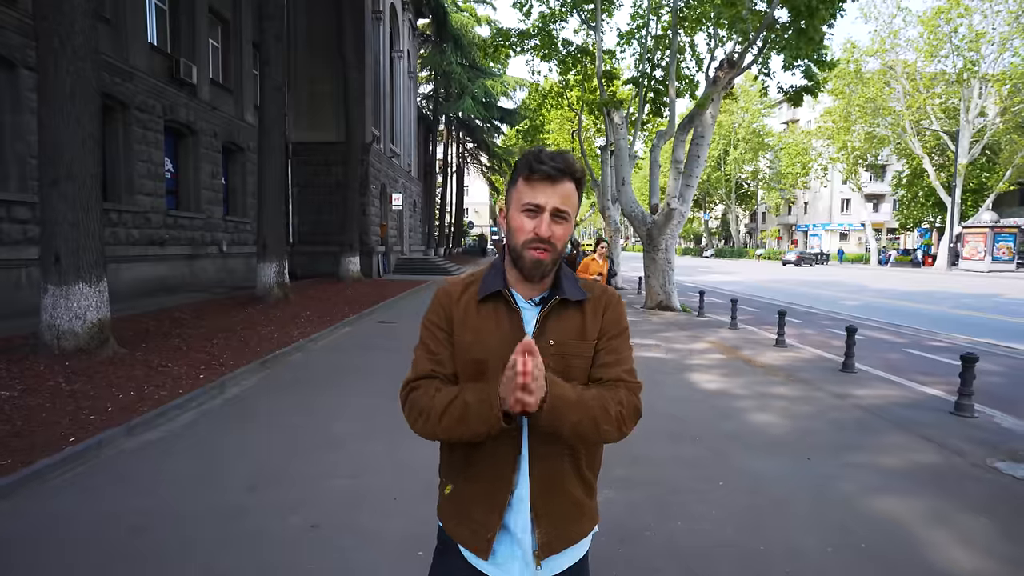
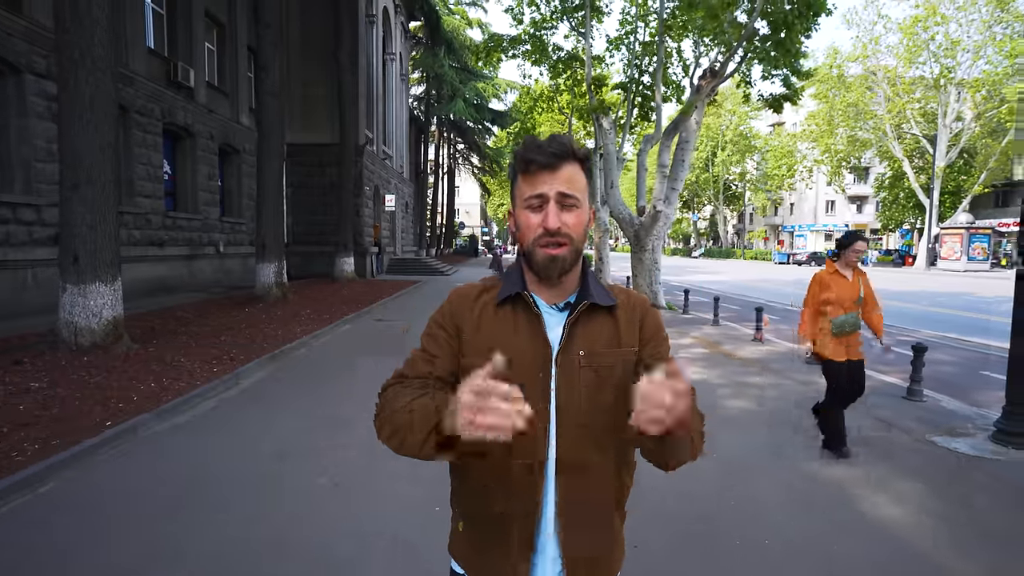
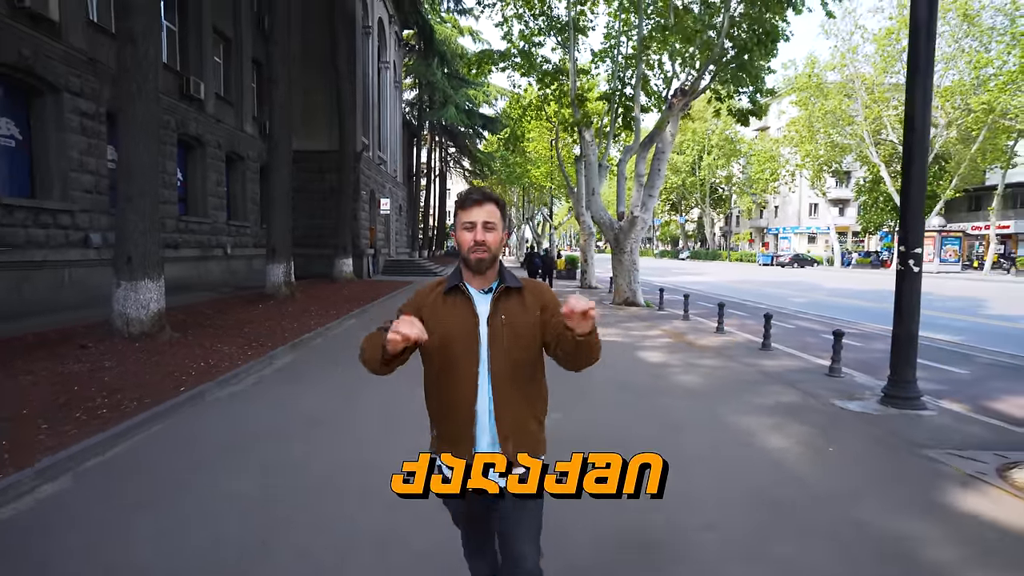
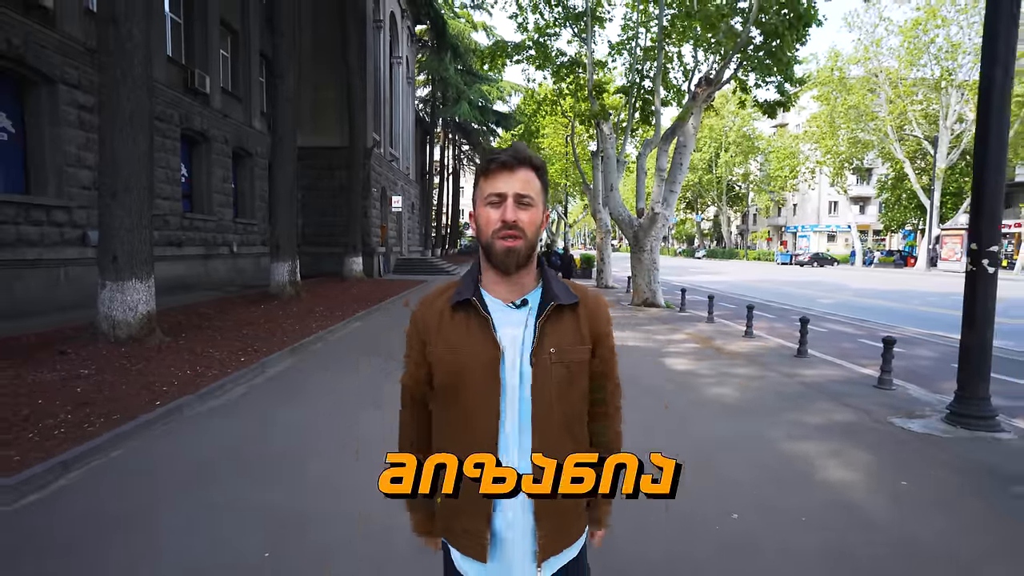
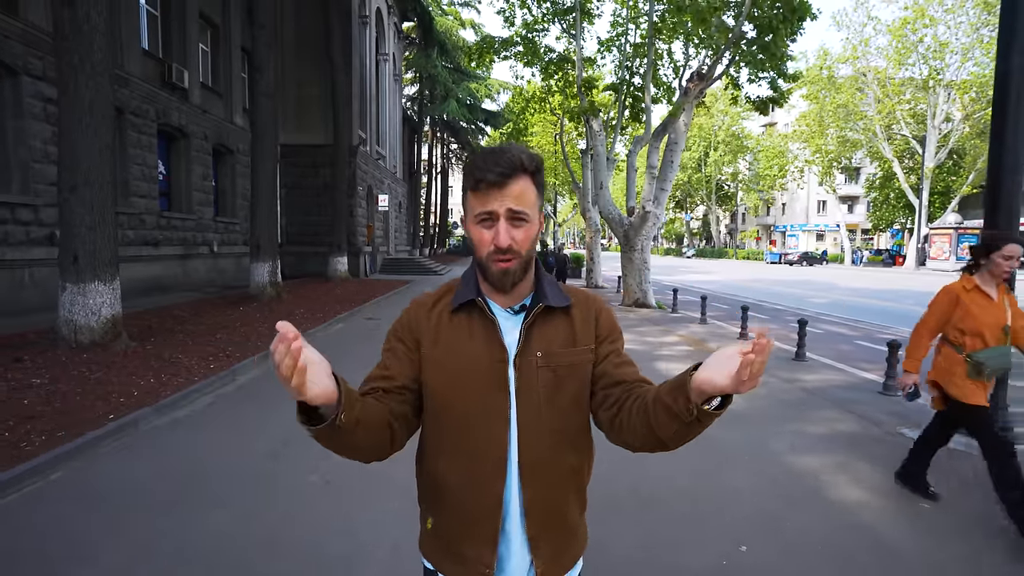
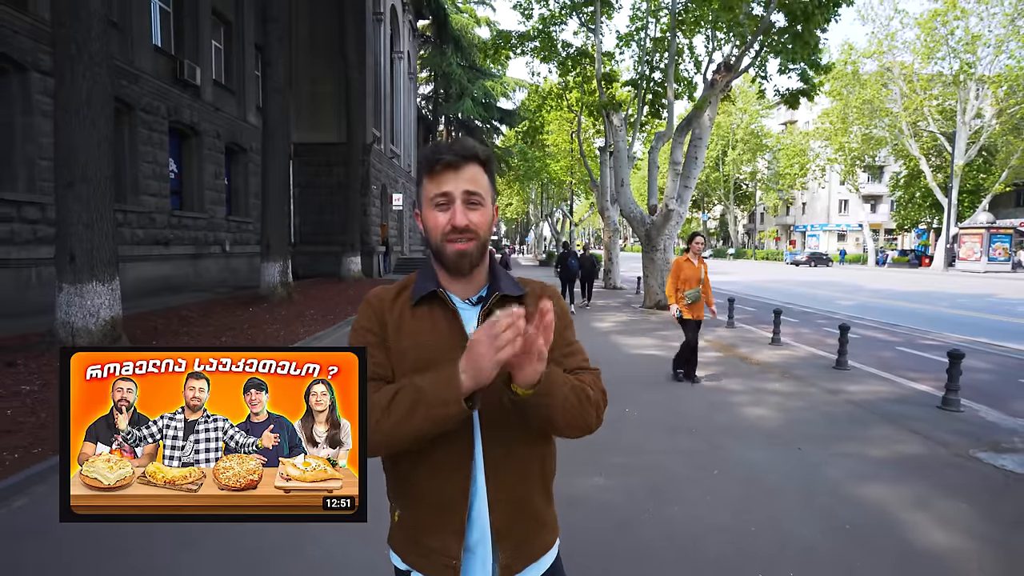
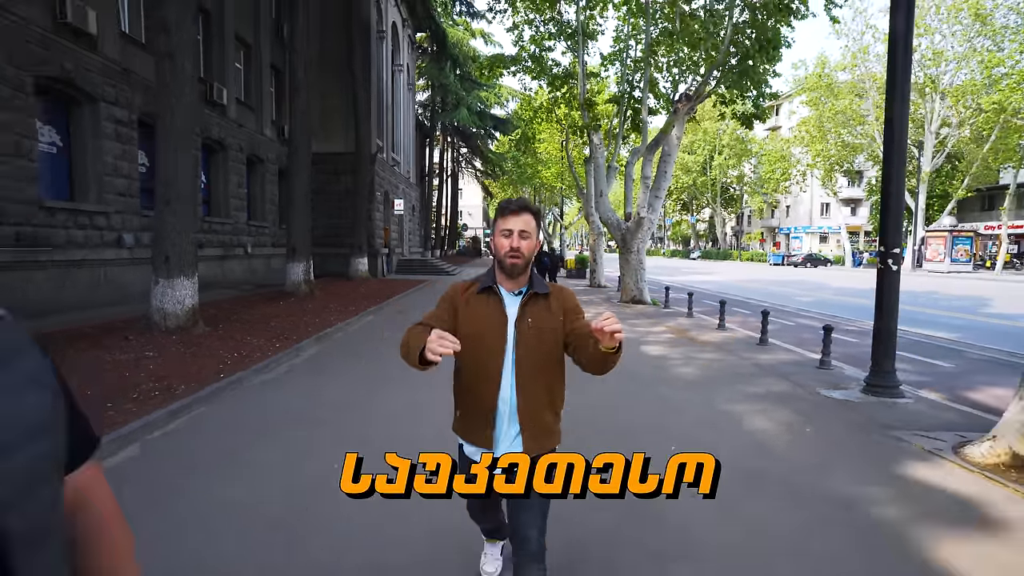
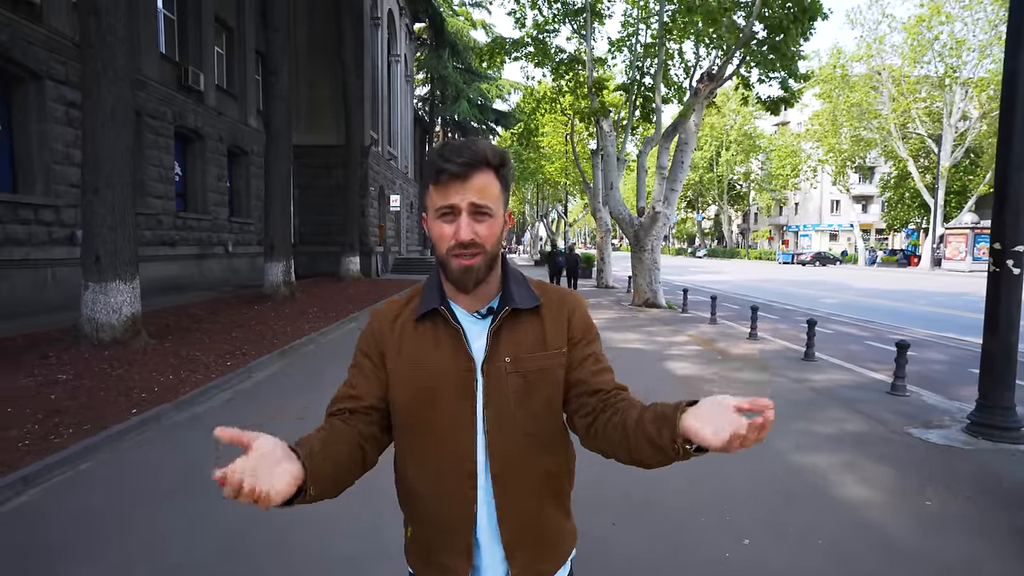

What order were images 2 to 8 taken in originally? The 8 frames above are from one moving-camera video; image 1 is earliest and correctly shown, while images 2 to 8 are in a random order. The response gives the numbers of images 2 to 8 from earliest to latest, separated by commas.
6, 2, 5, 8, 4, 3, 7
